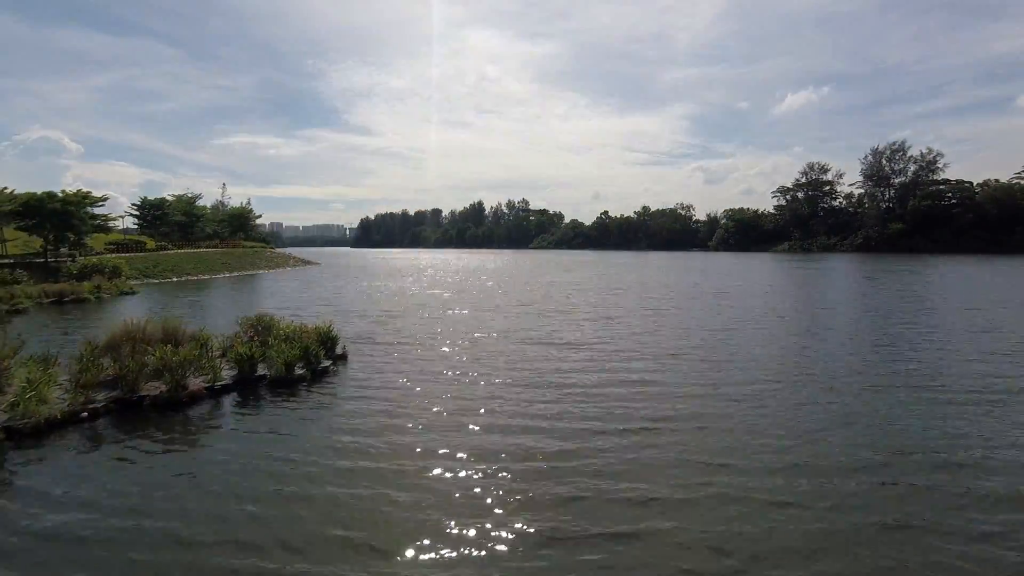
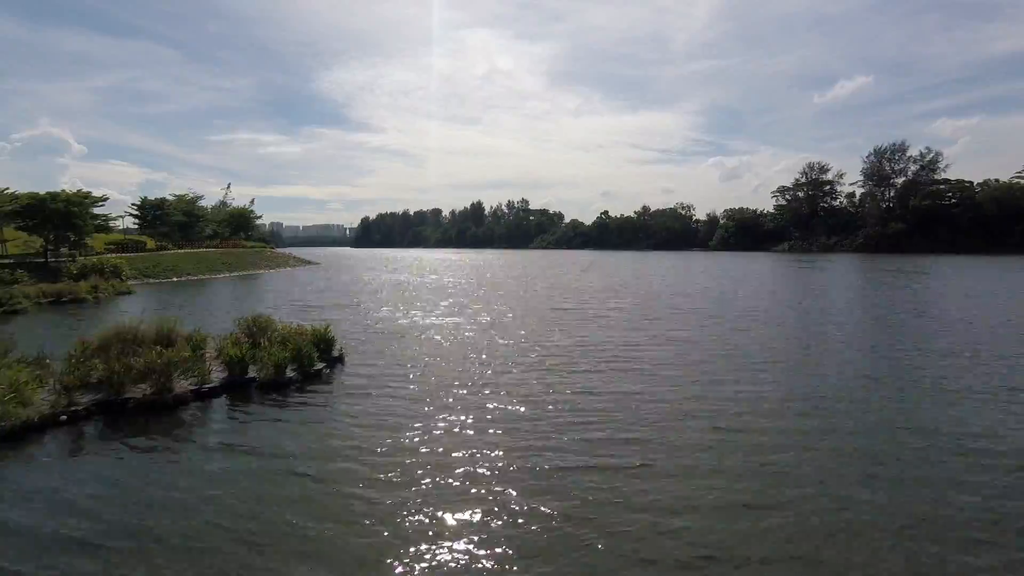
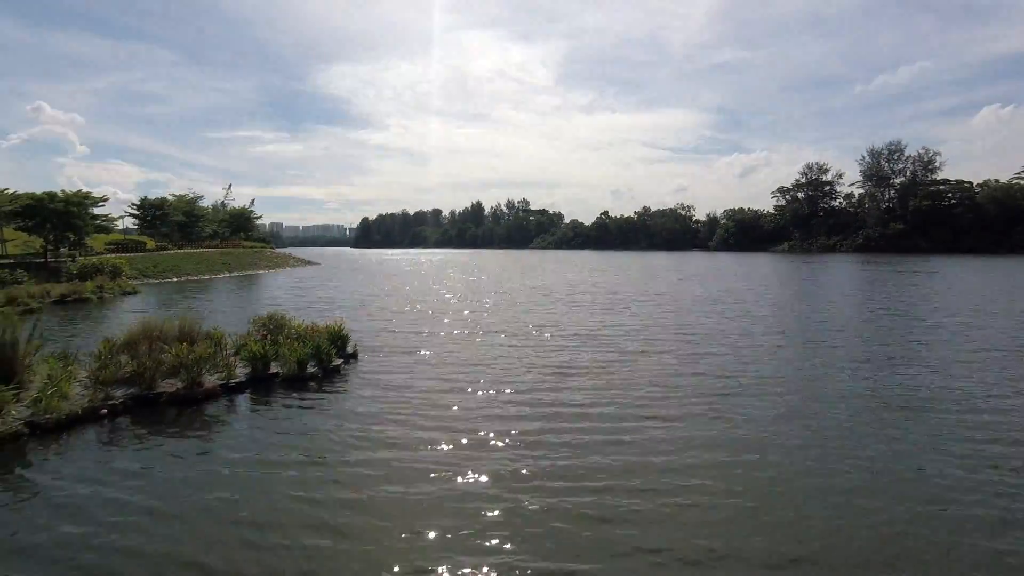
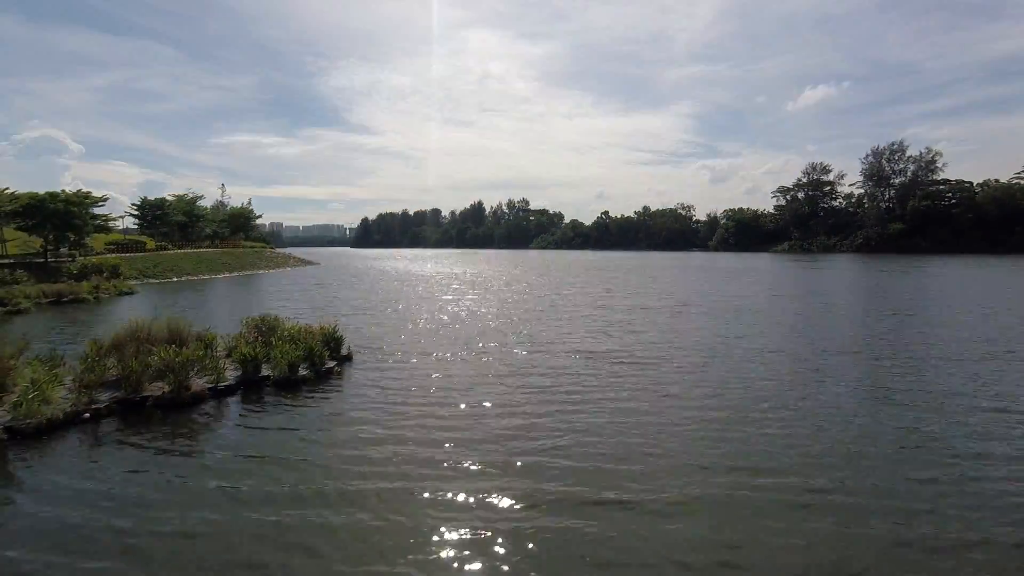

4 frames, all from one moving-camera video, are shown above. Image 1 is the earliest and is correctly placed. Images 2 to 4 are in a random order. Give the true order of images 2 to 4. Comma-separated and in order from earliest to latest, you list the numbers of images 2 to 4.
4, 2, 3
